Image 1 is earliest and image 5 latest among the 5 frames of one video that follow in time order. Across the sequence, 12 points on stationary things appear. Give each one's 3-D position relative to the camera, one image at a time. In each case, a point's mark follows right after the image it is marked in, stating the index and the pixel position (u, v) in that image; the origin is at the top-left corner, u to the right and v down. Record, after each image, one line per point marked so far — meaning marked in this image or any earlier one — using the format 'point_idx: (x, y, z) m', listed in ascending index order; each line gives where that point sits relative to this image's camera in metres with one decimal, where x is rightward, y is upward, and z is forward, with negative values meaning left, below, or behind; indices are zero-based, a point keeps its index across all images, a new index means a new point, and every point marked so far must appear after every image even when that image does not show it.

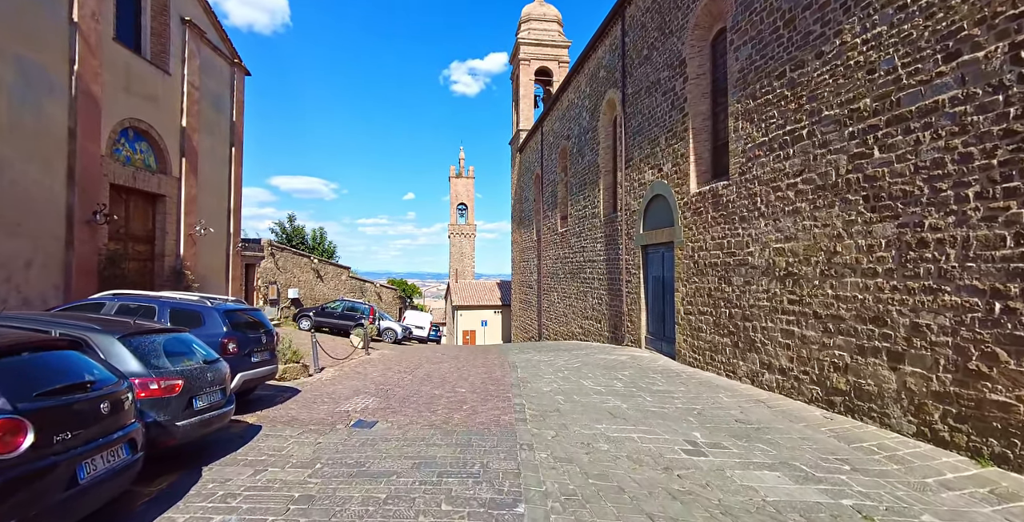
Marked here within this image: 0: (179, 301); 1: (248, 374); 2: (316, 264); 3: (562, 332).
0: (-3.6, -0.4, +4.9) m
1: (-2.8, -1.2, +4.9) m
2: (-8.7, -0.1, +20.0) m
3: (+2.0, -2.8, +18.2) m
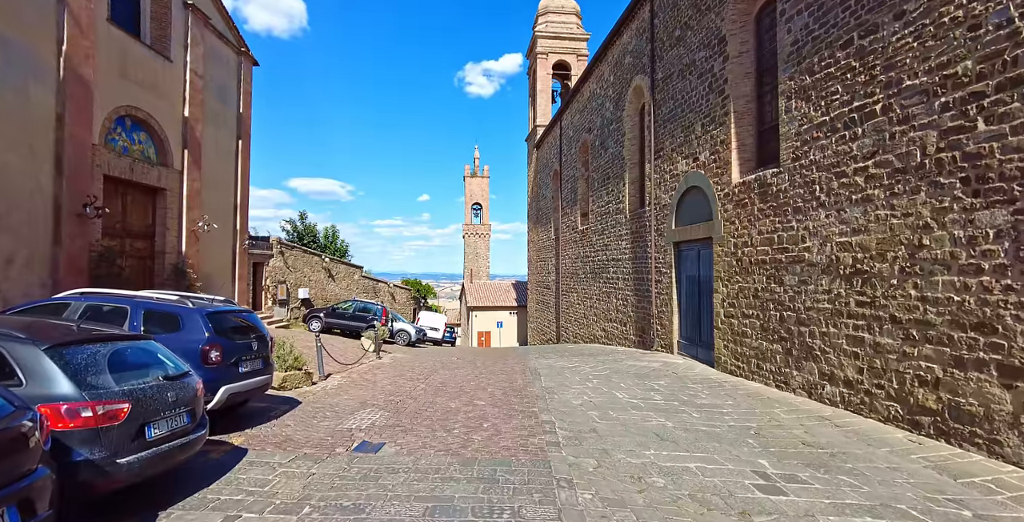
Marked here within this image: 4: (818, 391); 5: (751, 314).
0: (-3.3, -0.4, +4.2) m
1: (-2.6, -1.2, +4.2) m
2: (-7.9, -0.1, +19.5) m
3: (+2.7, -2.8, +17.3) m
4: (+4.4, -1.9, +6.6) m
5: (+4.2, -0.9, +8.1) m
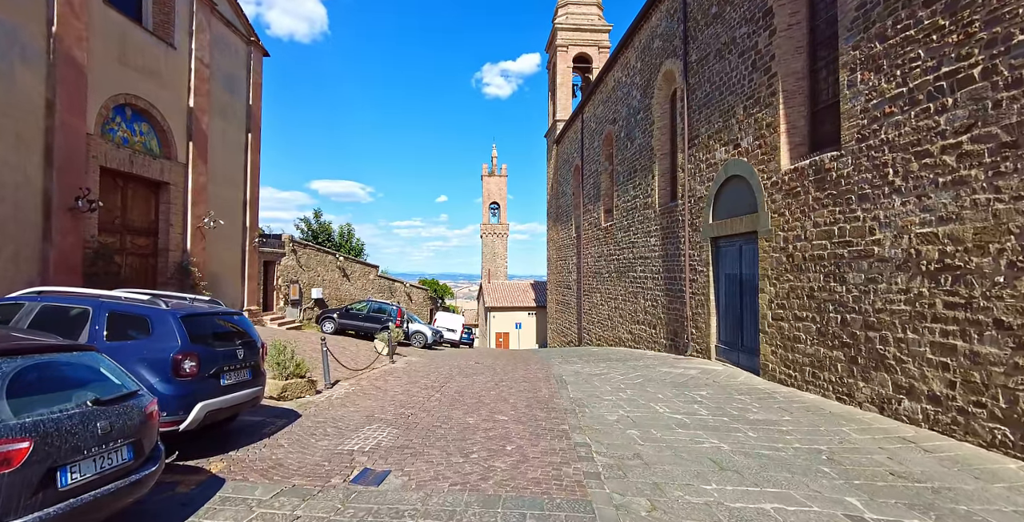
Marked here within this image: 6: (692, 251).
0: (-3.1, -0.3, +3.6) m
1: (-2.3, -1.1, +3.6) m
2: (-7.1, 0.0, +19.0) m
3: (+3.4, -2.7, +16.4) m
4: (+4.7, -1.8, +5.7) m
5: (+4.6, -0.9, +7.2) m
6: (+4.2, +0.2, +10.7) m
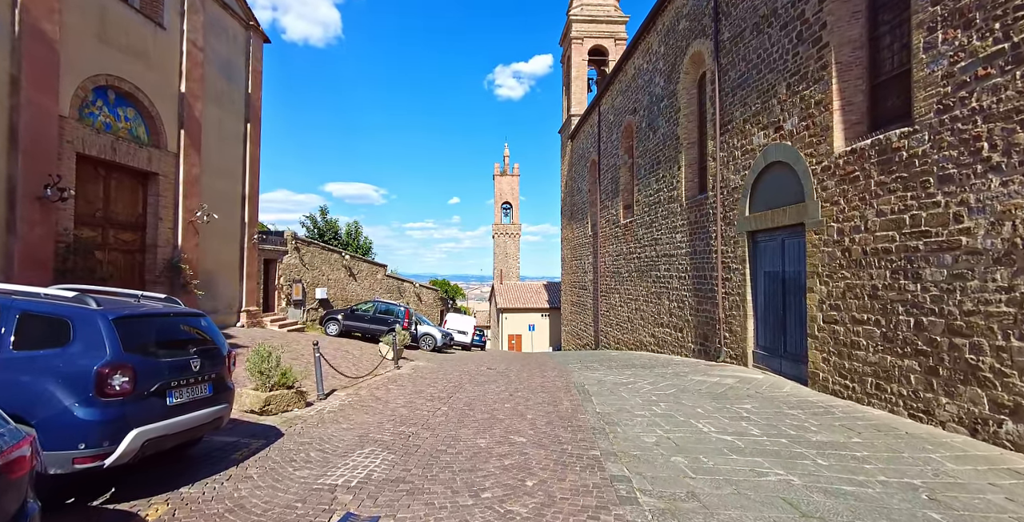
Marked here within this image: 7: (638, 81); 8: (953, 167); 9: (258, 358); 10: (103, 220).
0: (-2.9, -0.2, +2.8) m
1: (-2.2, -1.0, +2.8) m
2: (-6.6, 0.0, +18.4) m
3: (+3.9, -2.7, +15.5) m
4: (+4.9, -1.7, +4.7) m
5: (+4.9, -0.8, +6.2) m
6: (+4.6, +0.3, +9.8) m
7: (+4.1, +5.8, +14.8) m
8: (+5.0, +1.0, +5.1) m
9: (-2.8, -1.1, +5.2) m
10: (-6.8, +0.7, +7.6) m
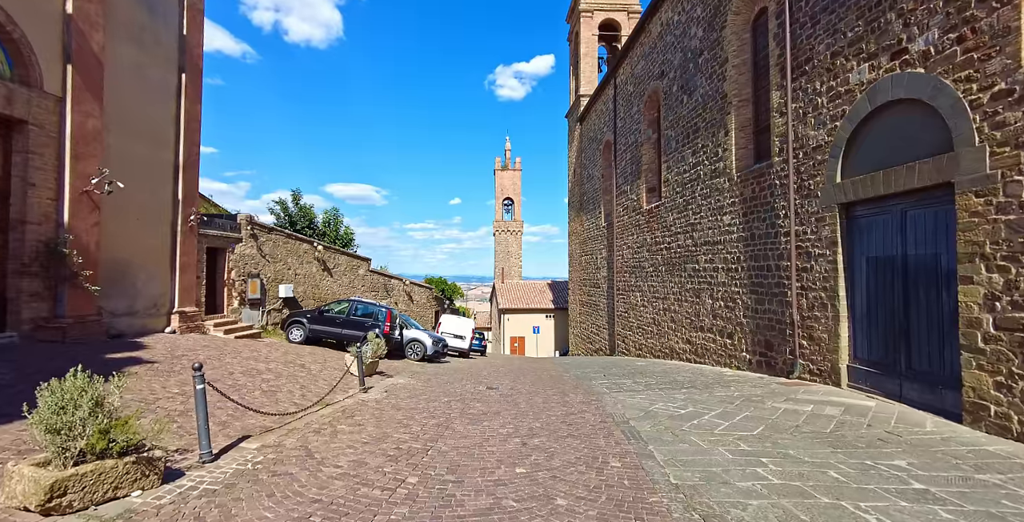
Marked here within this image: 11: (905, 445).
0: (-2.8, 0.0, +0.5) m
1: (-2.1, -0.8, +0.4) m
2: (-6.4, +0.2, +16.0) m
3: (+4.0, -2.5, +13.1) m
4: (+5.0, -1.5, +2.3) m
5: (+5.0, -0.5, +3.8) m
6: (+4.7, +0.6, +7.4) m
7: (+4.2, +6.1, +12.4) m
8: (+5.1, +1.3, +2.7) m
9: (-2.7, -0.9, +2.8) m
10: (-6.7, +0.9, +5.2) m
11: (+3.9, -1.8, +4.5) m
